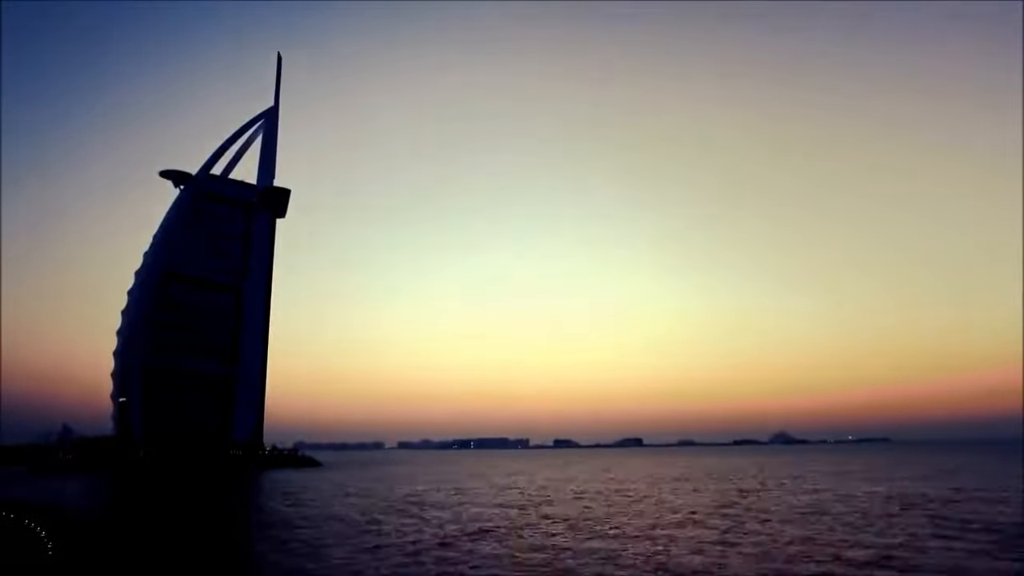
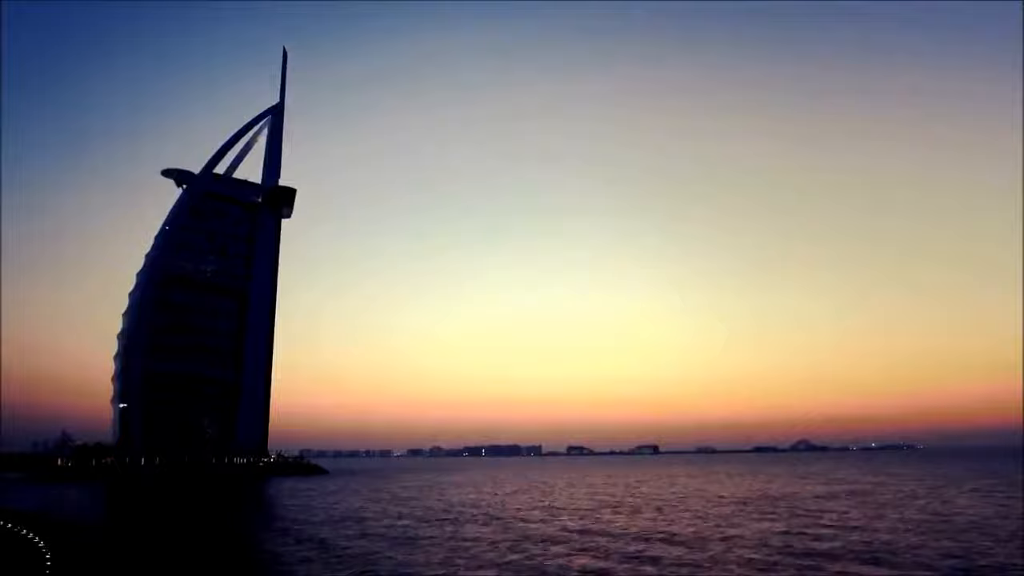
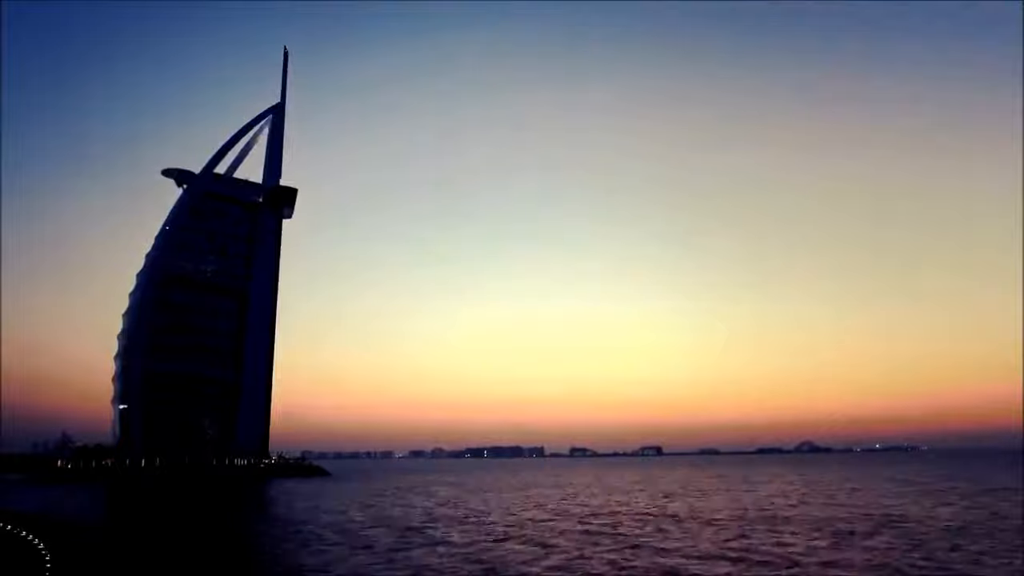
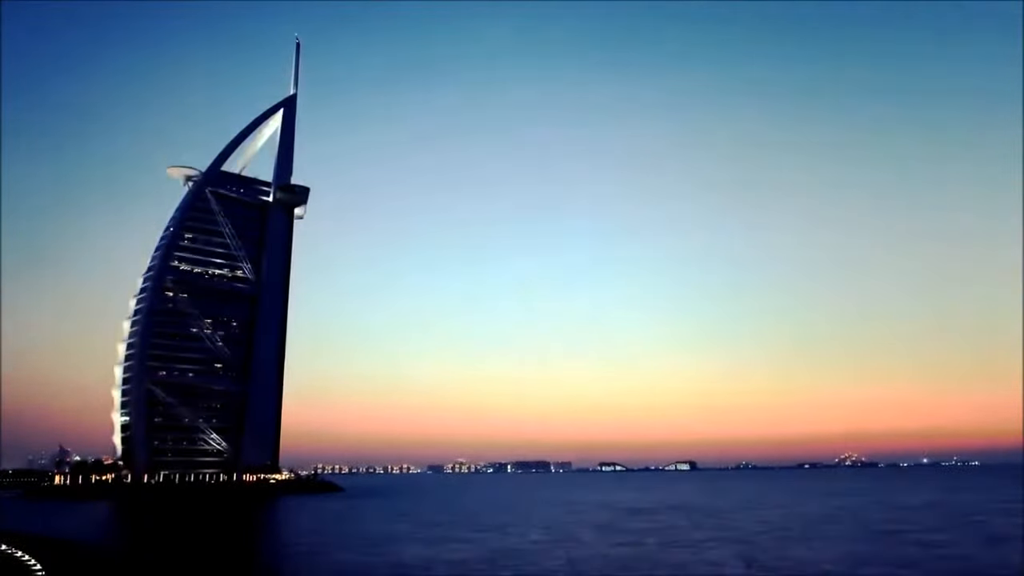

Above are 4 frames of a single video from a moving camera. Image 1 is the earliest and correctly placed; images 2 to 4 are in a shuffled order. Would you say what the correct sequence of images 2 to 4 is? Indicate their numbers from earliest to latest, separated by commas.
2, 3, 4
